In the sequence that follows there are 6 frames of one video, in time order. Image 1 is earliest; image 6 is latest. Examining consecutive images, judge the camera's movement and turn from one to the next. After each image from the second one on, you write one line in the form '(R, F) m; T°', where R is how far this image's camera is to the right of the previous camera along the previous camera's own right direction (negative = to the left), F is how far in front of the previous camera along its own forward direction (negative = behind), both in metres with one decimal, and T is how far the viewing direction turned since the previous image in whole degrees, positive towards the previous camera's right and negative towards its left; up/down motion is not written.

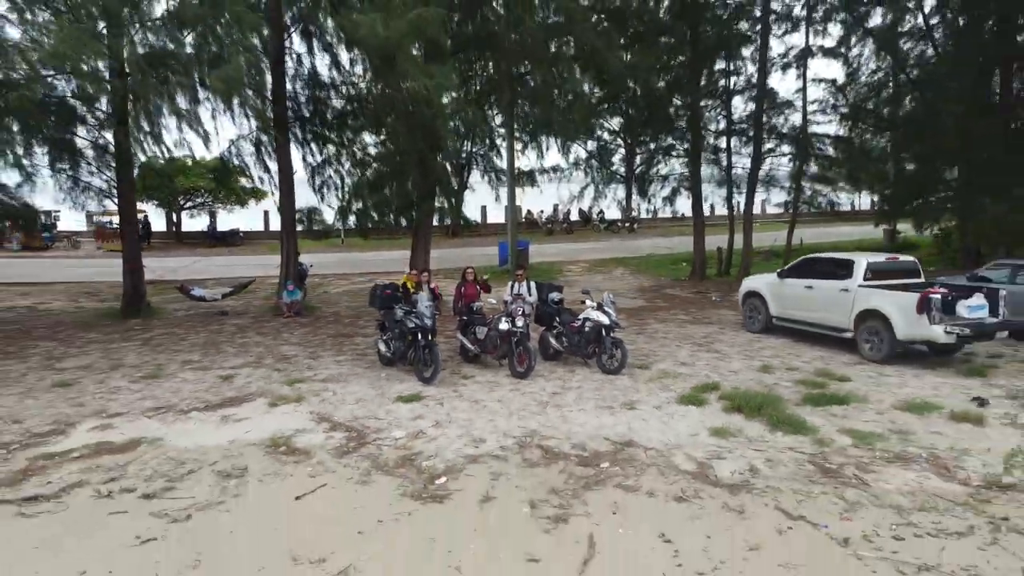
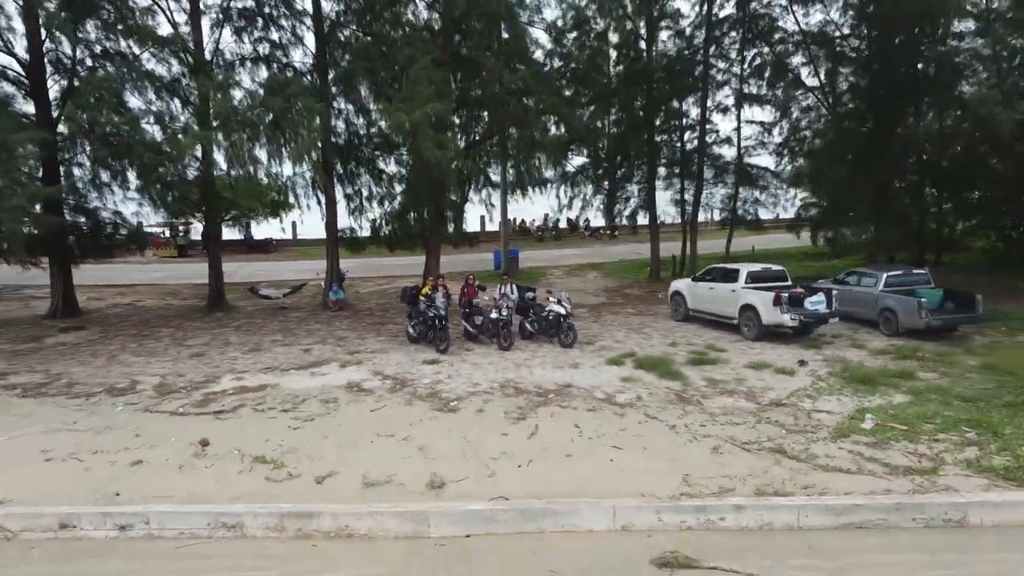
(+0.2, -3.0) m; 0°
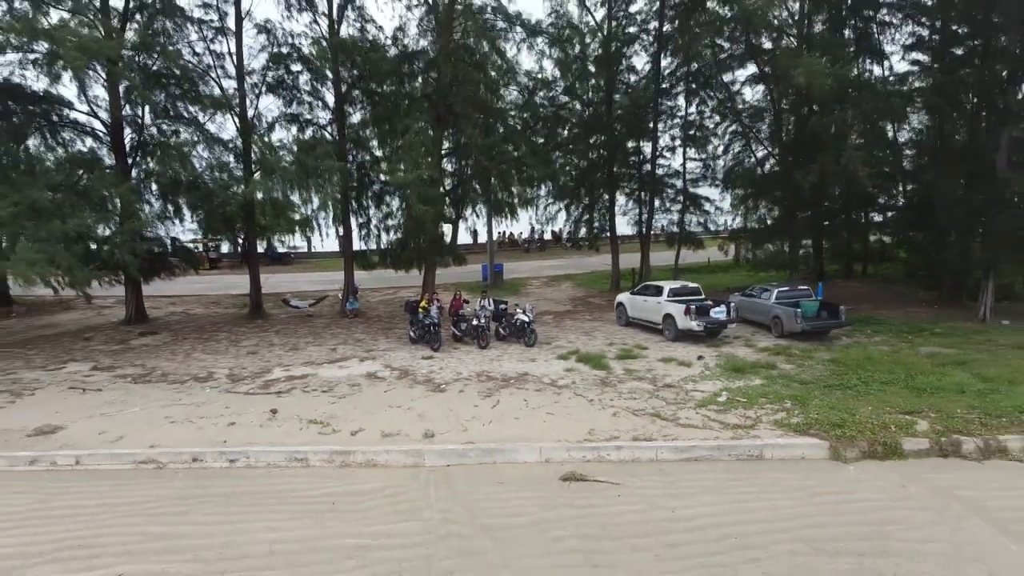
(+0.4, -3.1) m; 0°
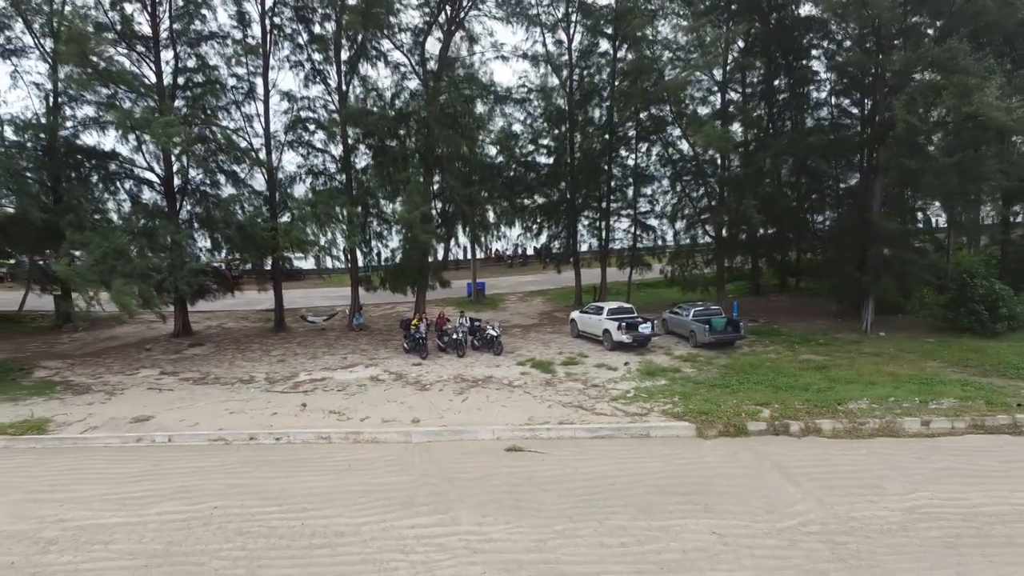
(+0.6, -3.5) m; 0°
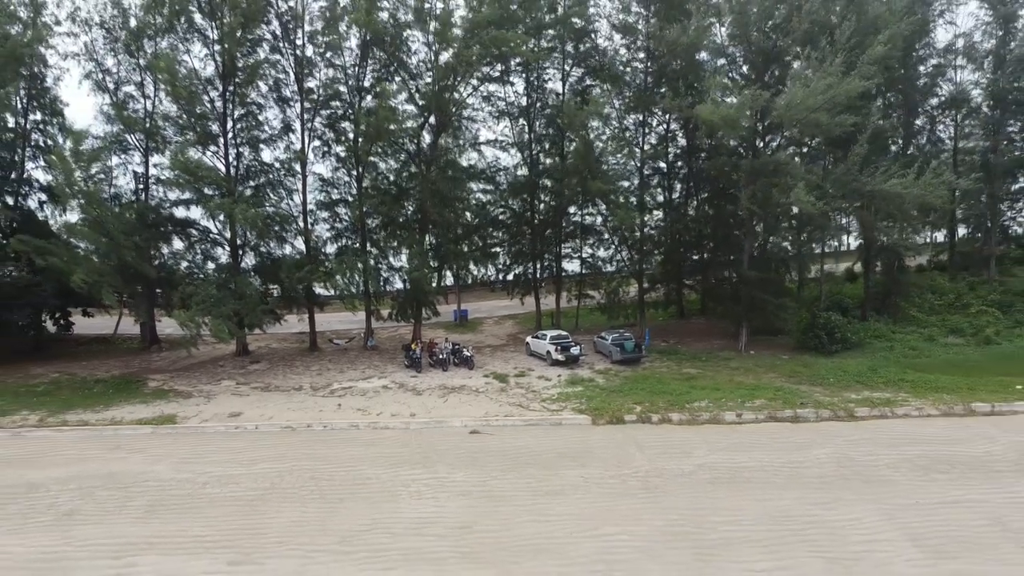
(+1.0, -6.7) m; 0°
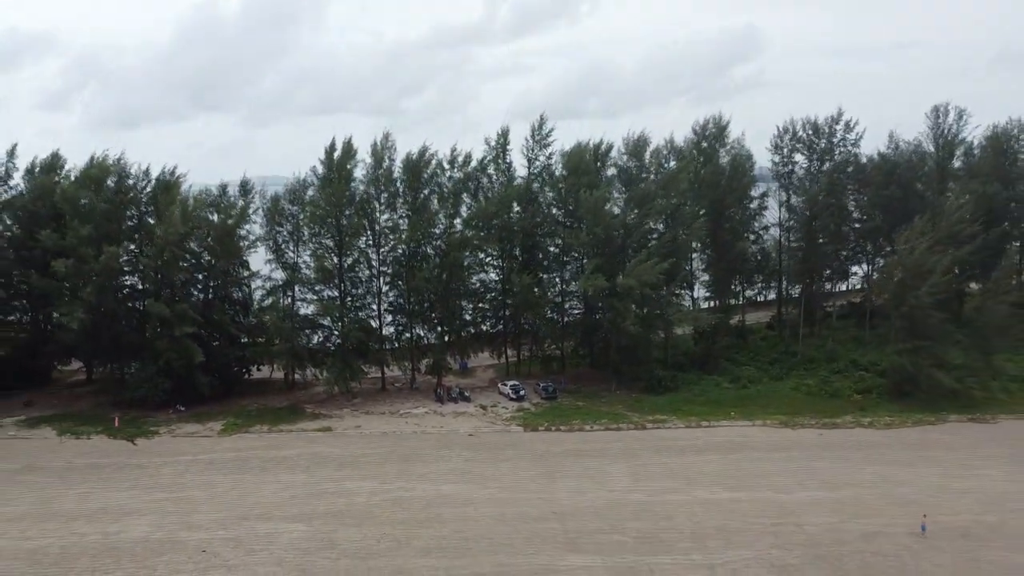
(+1.3, -21.6) m; 0°
